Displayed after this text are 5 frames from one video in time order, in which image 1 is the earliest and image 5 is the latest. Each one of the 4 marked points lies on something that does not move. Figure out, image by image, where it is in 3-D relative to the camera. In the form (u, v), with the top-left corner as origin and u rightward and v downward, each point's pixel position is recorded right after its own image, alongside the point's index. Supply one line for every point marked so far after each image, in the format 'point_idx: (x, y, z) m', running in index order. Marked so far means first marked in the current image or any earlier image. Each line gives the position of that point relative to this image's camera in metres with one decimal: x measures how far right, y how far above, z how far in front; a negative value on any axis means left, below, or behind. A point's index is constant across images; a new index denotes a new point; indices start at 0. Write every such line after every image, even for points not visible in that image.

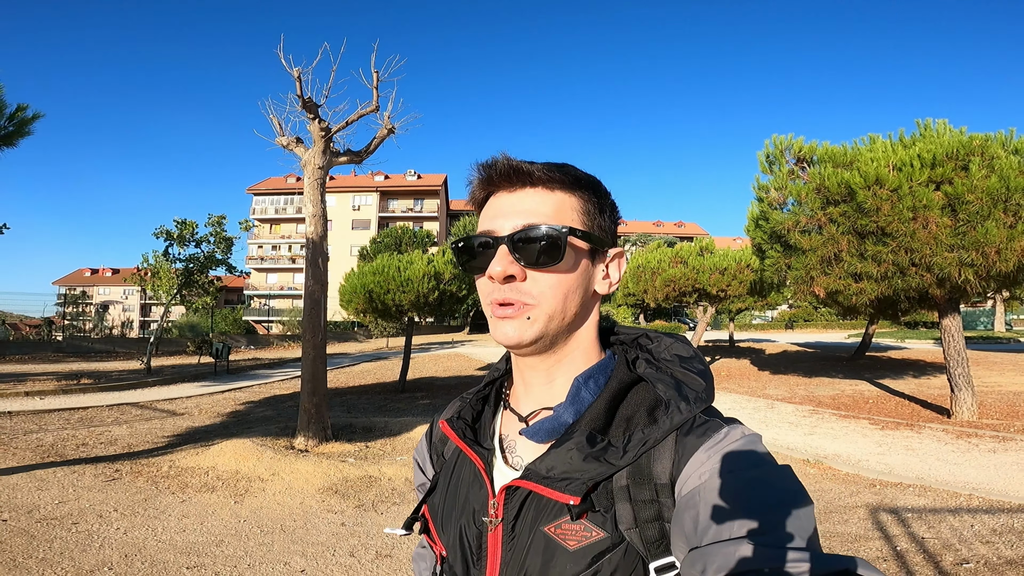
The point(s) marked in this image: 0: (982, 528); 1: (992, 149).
0: (+4.5, -1.9, +5.1) m
1: (+9.2, +2.2, +10.4) m
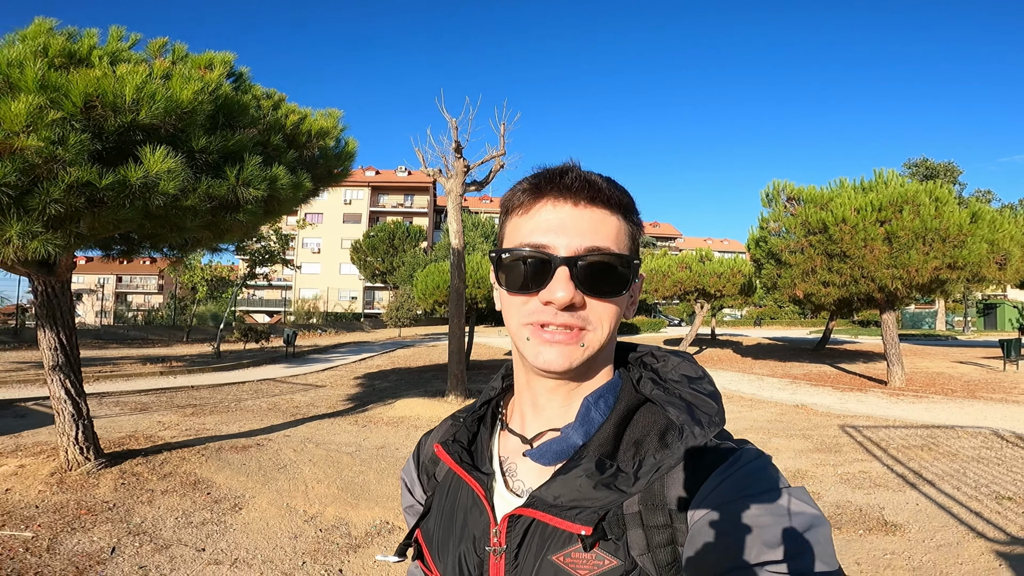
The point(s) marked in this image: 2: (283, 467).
0: (+5.4, -2.0, +7.3) m
1: (+9.8, +2.2, +12.9) m
2: (-2.3, -1.9, +5.8) m
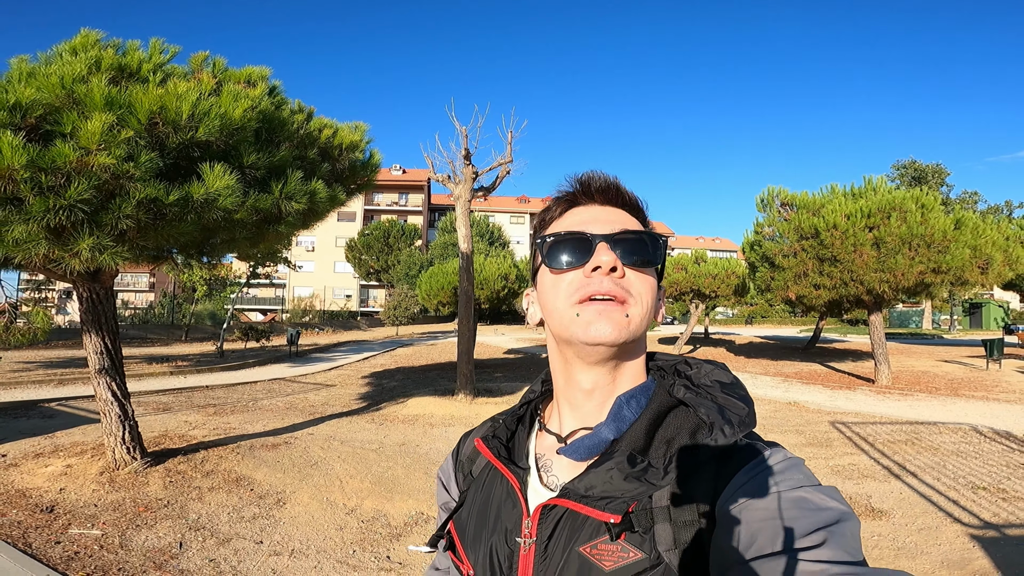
0: (+5.5, -2.0, +7.7) m
1: (+9.8, +2.2, +13.3) m
2: (-2.2, -2.0, +6.0) m
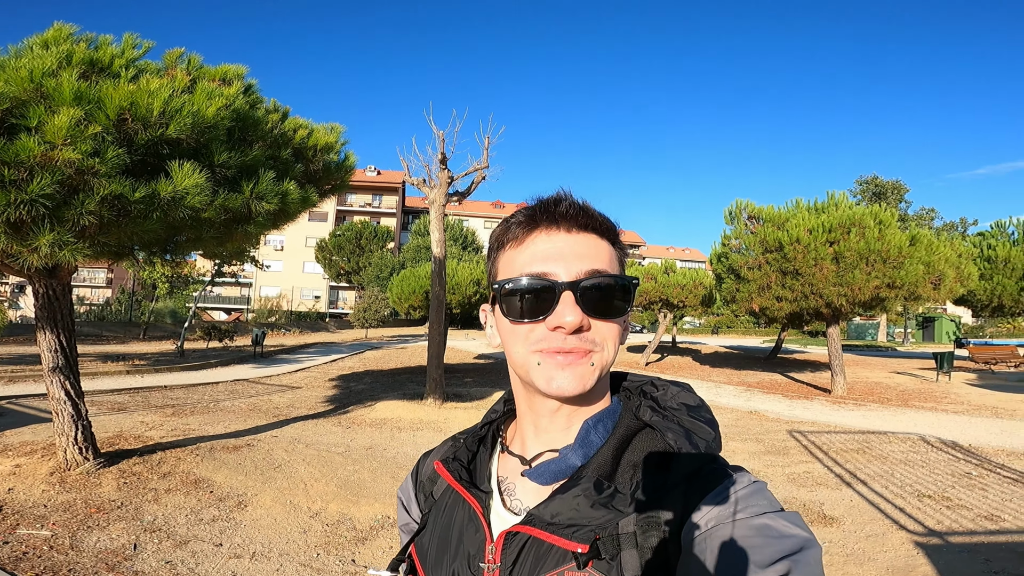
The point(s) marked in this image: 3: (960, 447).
0: (+5.0, -2.2, +7.9) m
1: (+9.1, +1.8, +13.8) m
2: (-2.6, -2.0, +5.9) m
3: (+6.1, -2.2, +7.3) m
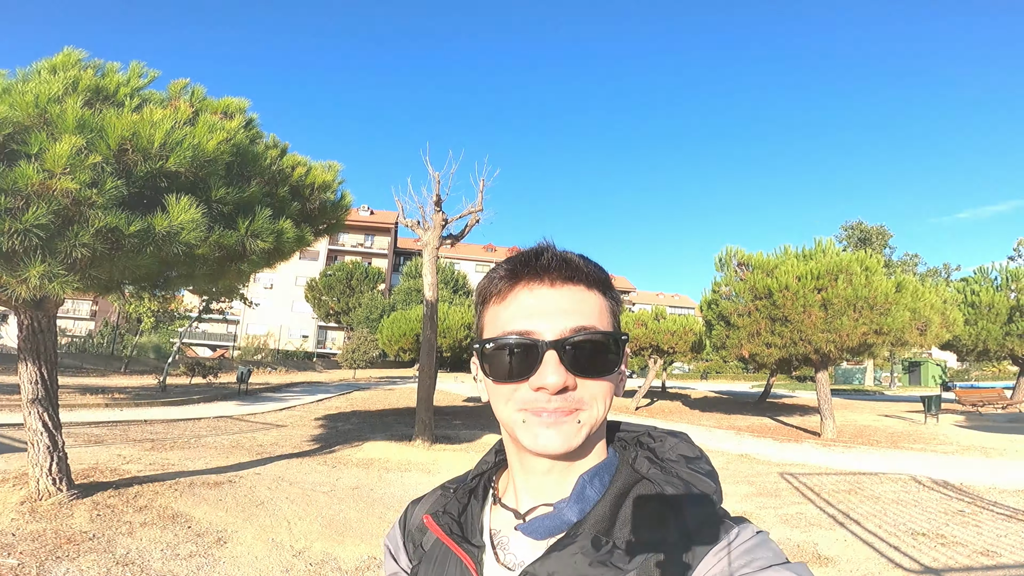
0: (+4.9, -2.9, +7.9) m
1: (+8.9, +0.6, +14.1) m
2: (-2.7, -2.3, +5.7) m
3: (+6.0, -2.8, +7.3) m
